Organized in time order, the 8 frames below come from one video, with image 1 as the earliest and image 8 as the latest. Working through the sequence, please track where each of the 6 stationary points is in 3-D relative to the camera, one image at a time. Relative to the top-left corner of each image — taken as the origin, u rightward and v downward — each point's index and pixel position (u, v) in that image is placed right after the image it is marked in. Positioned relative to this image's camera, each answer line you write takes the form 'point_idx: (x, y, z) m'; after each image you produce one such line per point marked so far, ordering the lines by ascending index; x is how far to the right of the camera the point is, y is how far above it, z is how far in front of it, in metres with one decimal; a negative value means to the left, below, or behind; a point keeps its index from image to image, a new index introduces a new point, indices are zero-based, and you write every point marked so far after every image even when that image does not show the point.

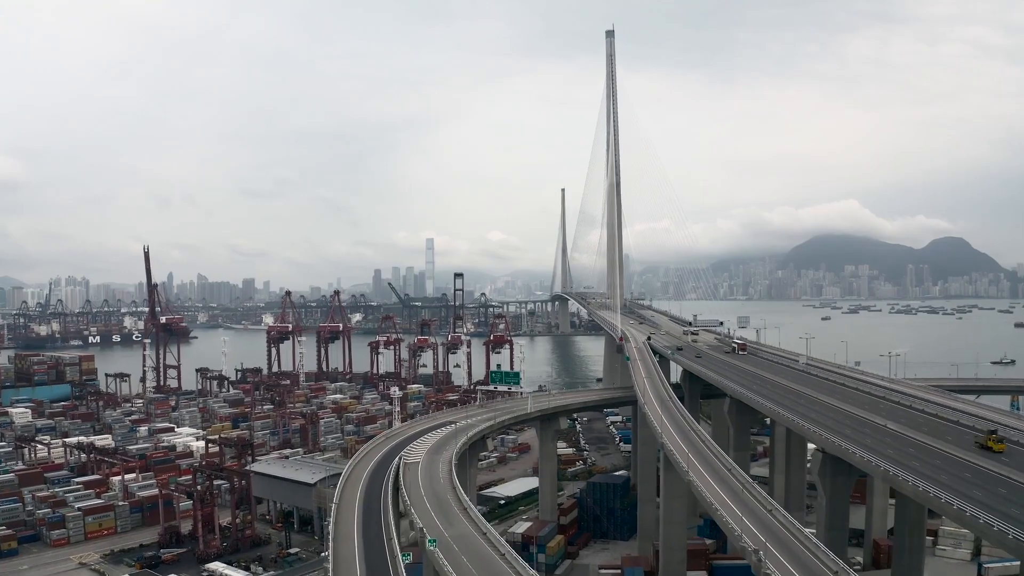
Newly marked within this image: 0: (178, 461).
0: (-8.6, -4.4, +16.8) m
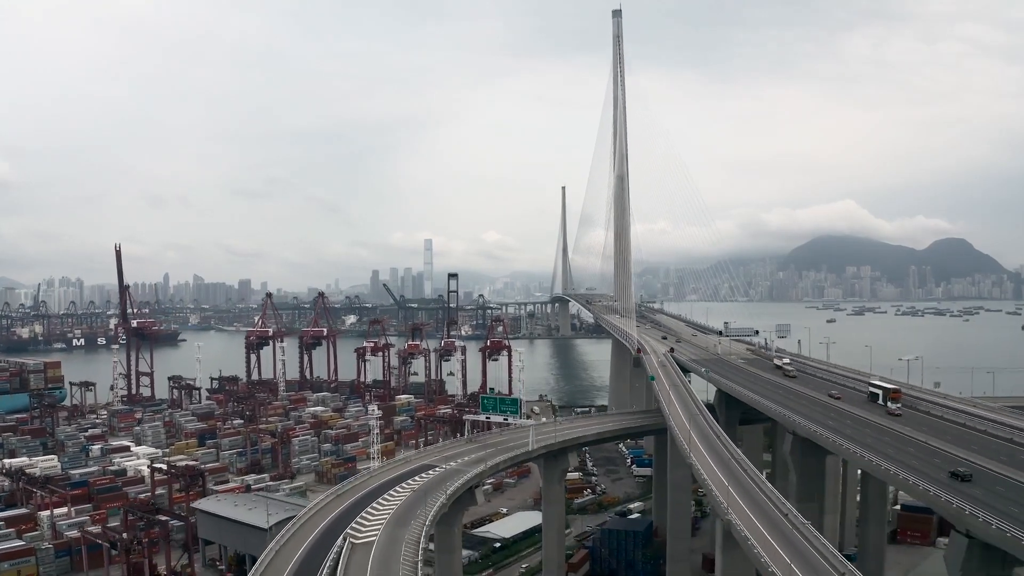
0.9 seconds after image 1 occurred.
0: (-8.6, -4.5, +14.6) m
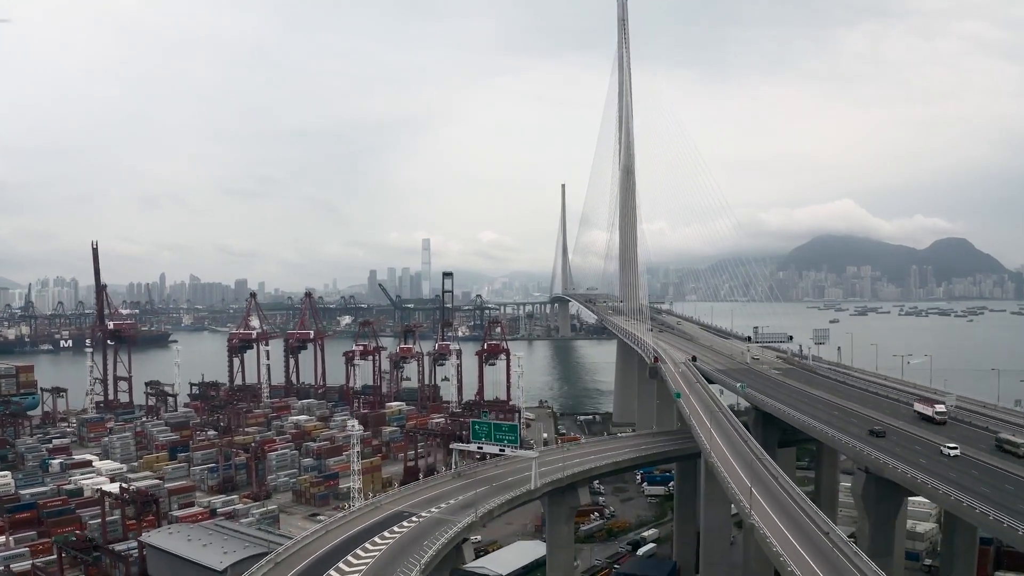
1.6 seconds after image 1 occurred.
0: (-8.6, -4.5, +13.1) m
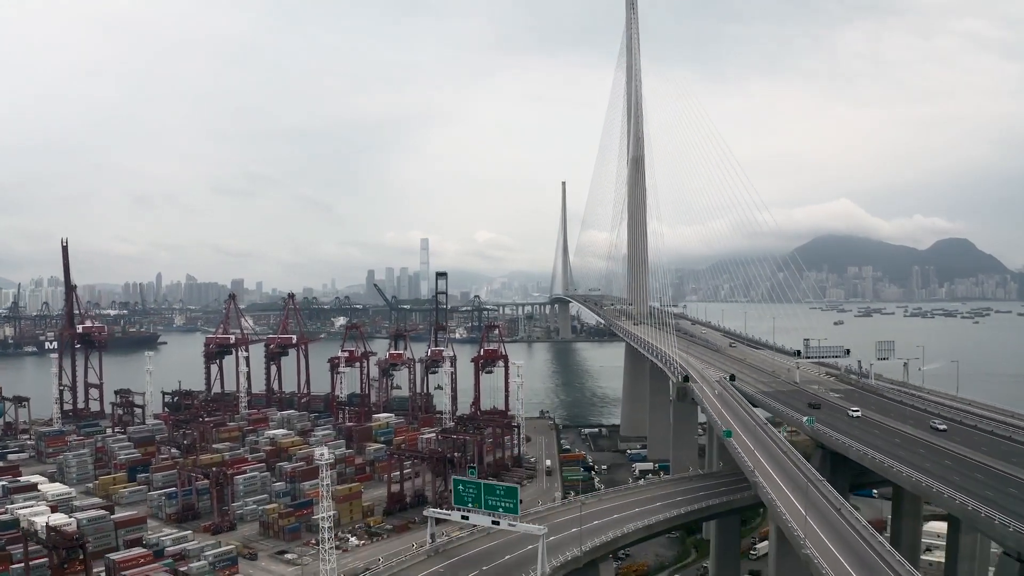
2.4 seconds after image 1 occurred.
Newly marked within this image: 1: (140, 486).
0: (-8.7, -4.5, +11.2) m
1: (-8.6, -4.5, +15.1) m
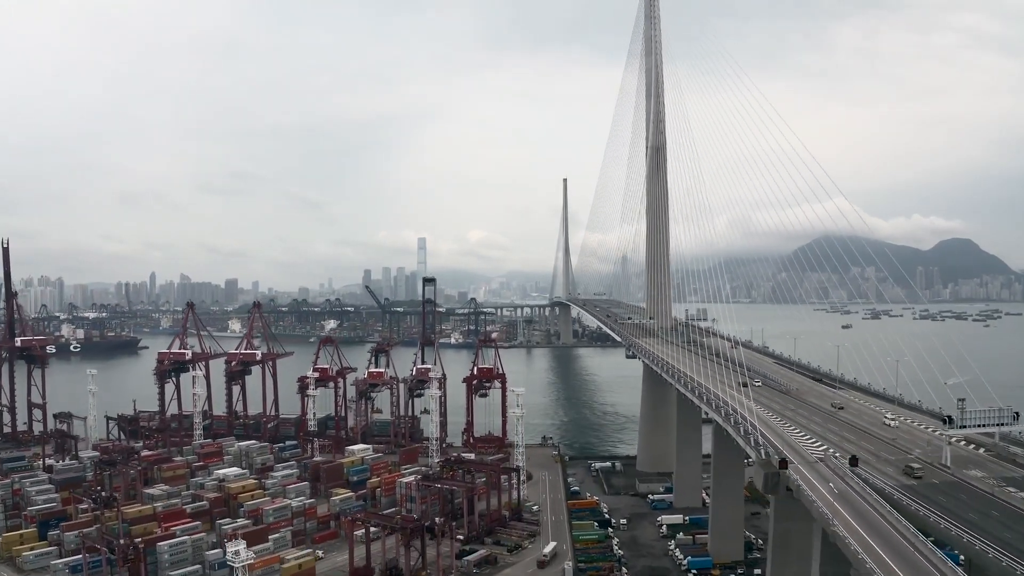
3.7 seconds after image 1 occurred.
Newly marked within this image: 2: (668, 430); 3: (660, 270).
0: (-8.7, -4.8, +8.3) m
1: (-8.7, -4.8, +12.1) m
2: (+4.0, -3.7, +16.8) m
3: (+3.8, +0.5, +16.6) m
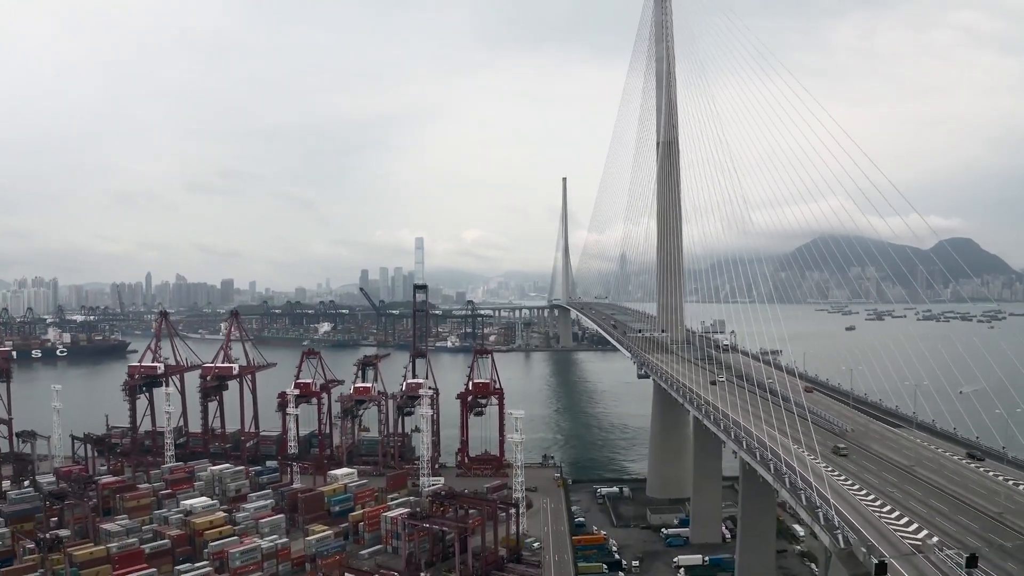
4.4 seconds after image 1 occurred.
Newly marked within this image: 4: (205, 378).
0: (-8.7, -5.0, +6.8) m
1: (-8.7, -5.0, +10.6) m
2: (+3.9, -3.9, +15.4) m
3: (+3.7, +0.2, +15.2) m
4: (-8.4, -2.5, +18.0) m
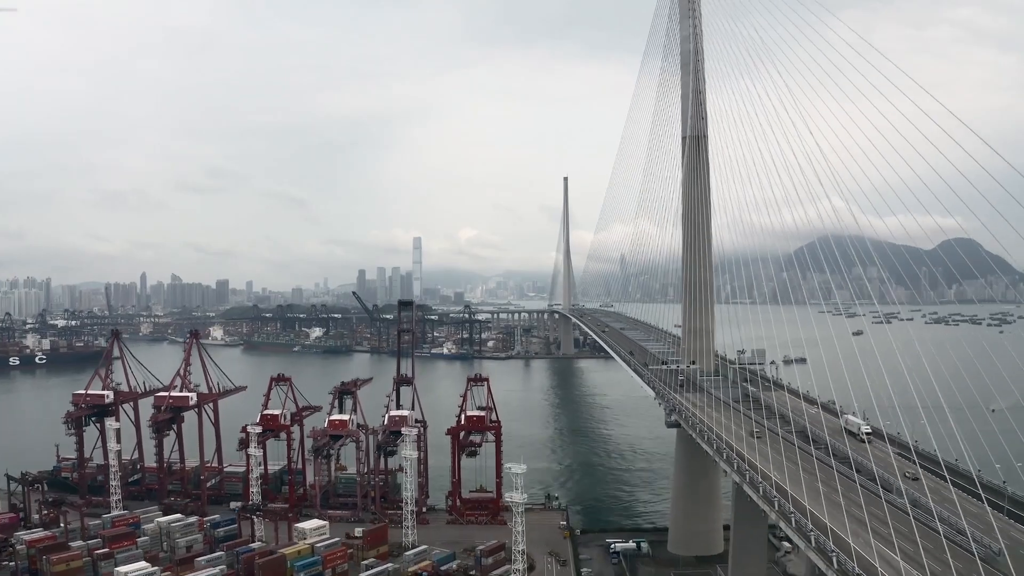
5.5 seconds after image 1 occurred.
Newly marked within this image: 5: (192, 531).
0: (-8.7, -5.4, +4.5) m
1: (-8.7, -5.4, +8.3) m
2: (+3.9, -4.3, +13.1) m
3: (+3.7, -0.2, +12.9) m
4: (-8.5, -2.9, +15.7) m
5: (-6.5, -4.9, +13.2) m
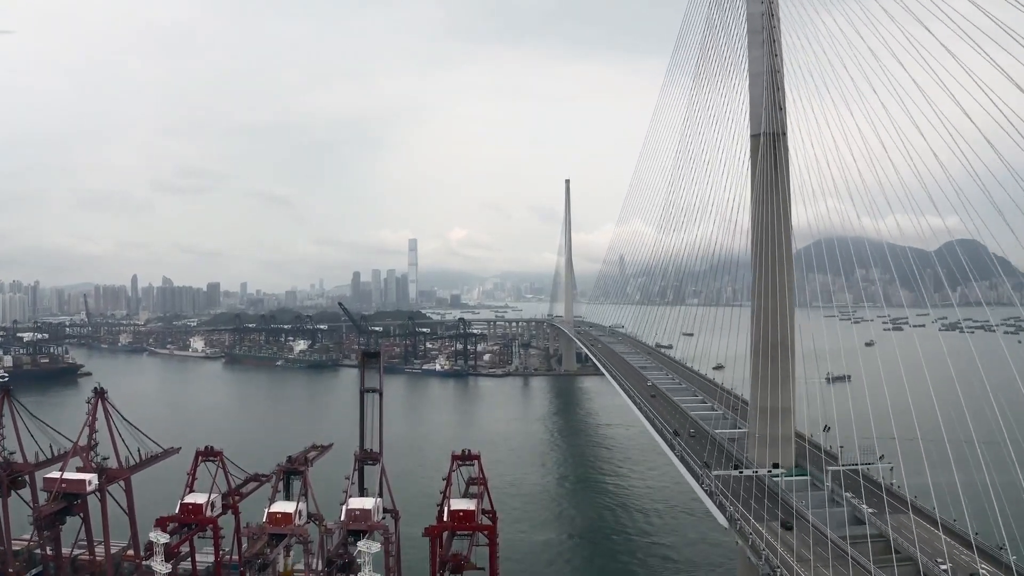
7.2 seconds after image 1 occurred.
0: (-8.7, -6.3, +0.7) m
1: (-8.7, -6.3, +4.5) m
2: (+3.9, -5.2, +9.4) m
3: (+3.7, -1.1, +9.2) m
4: (-8.5, -3.8, +11.9) m
5: (-6.5, -5.8, +9.5) m
